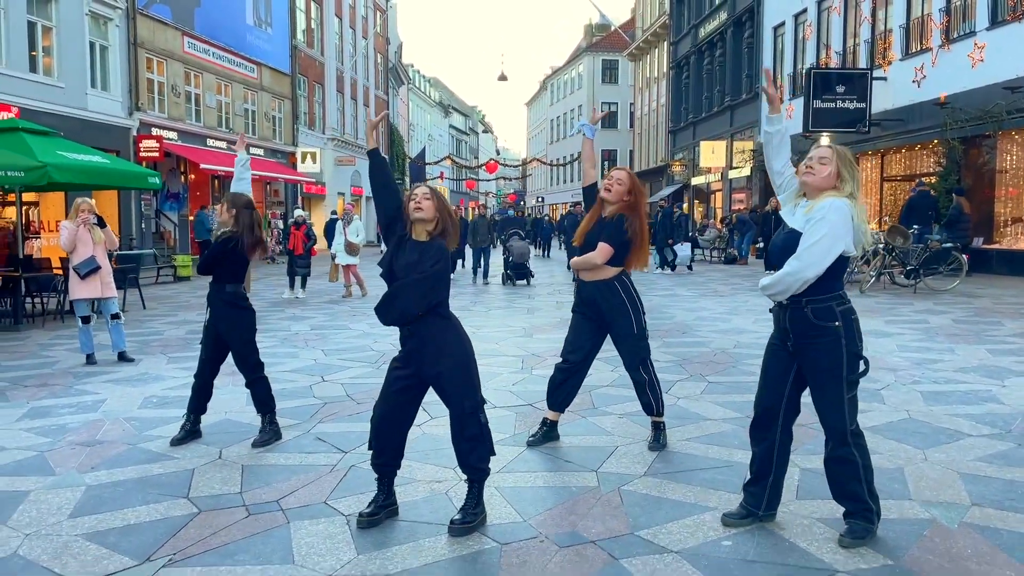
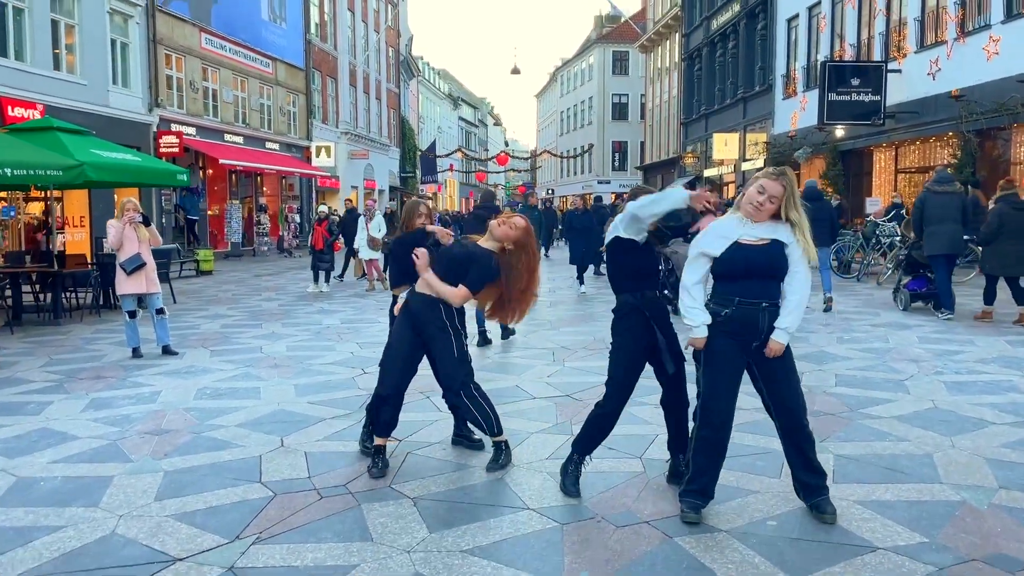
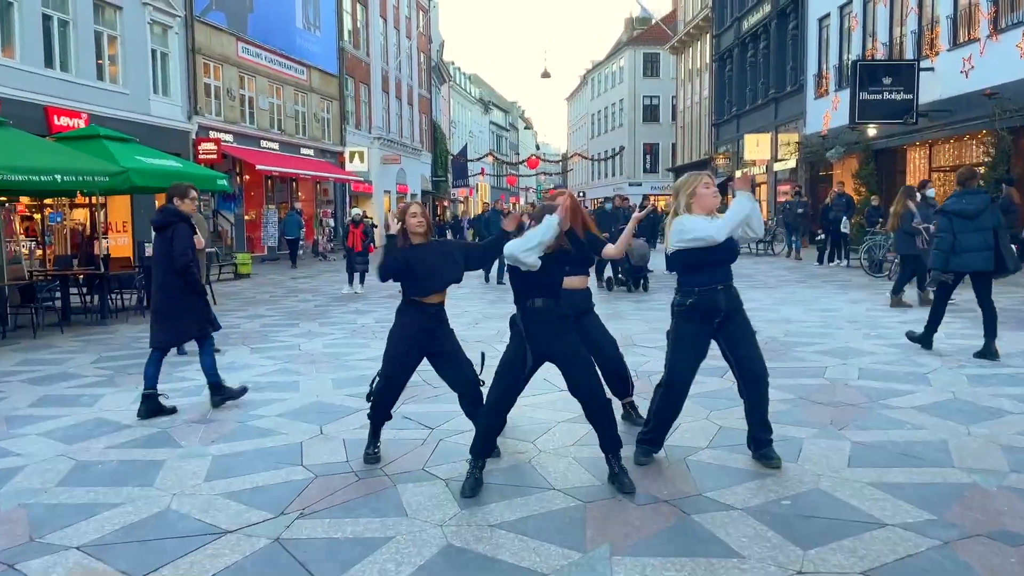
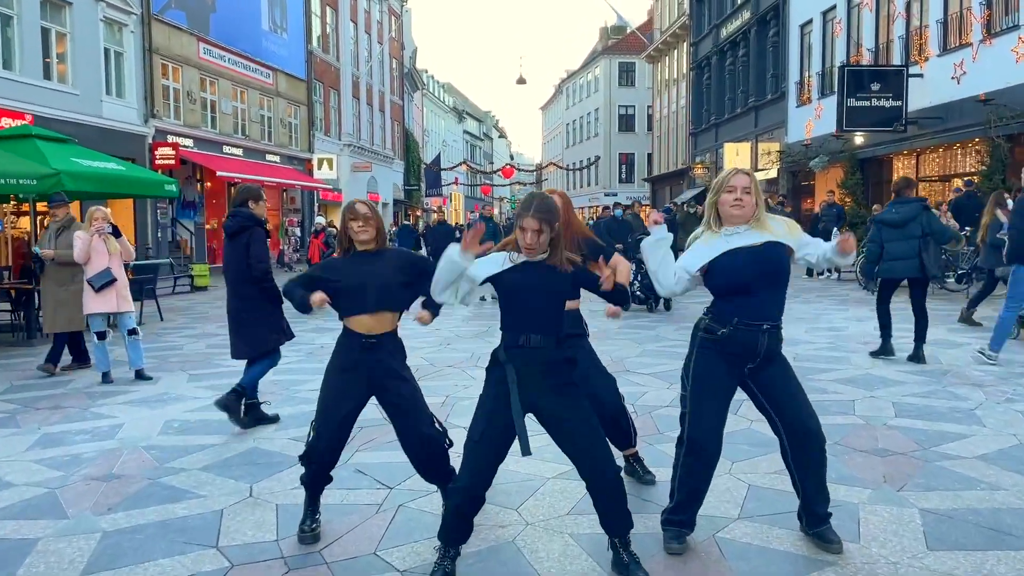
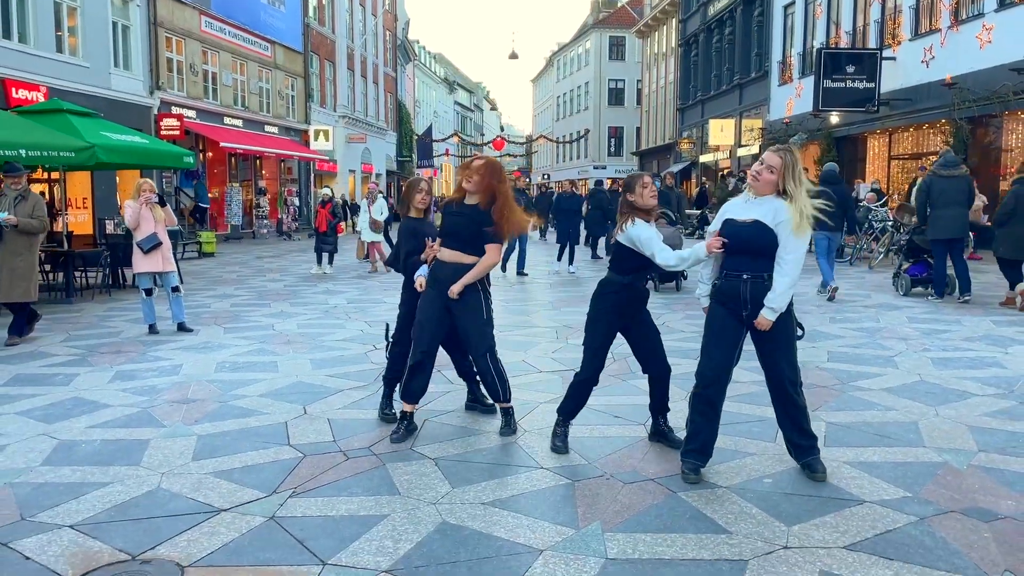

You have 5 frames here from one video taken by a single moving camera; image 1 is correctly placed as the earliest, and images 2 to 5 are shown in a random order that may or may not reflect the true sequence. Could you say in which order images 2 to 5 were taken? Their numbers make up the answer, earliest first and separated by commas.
3, 4, 5, 2
